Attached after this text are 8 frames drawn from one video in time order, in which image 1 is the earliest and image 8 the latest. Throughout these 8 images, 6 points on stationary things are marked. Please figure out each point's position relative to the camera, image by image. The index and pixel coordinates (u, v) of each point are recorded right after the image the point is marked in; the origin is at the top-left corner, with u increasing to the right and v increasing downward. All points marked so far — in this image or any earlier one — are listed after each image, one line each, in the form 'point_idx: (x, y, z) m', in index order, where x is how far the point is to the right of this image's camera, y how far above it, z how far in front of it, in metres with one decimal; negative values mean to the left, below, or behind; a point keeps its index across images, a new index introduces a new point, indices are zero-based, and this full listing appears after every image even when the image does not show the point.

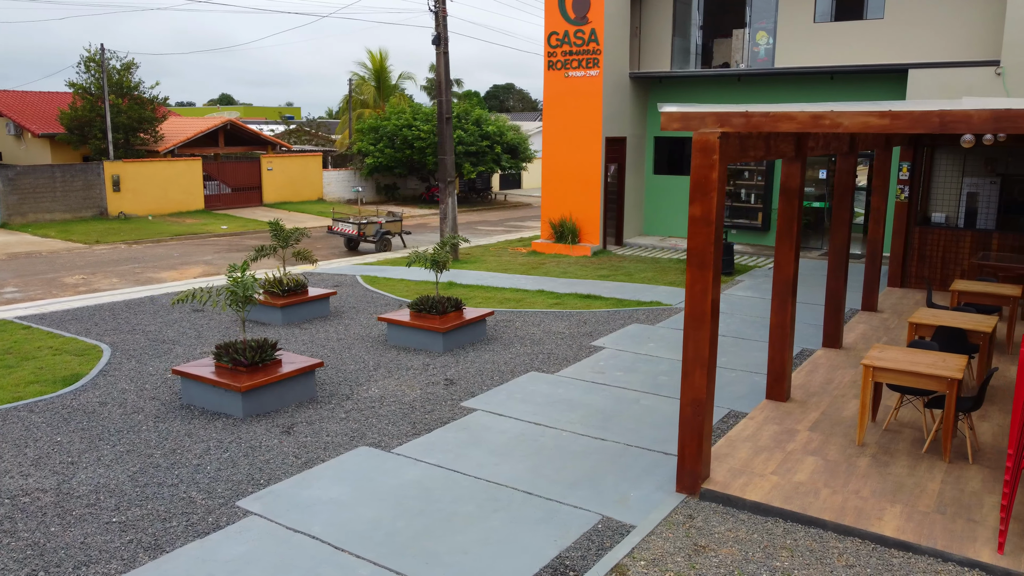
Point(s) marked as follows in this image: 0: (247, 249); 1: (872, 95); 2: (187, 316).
0: (-6.6, +1.0, +20.0) m
1: (+6.9, +3.7, +15.1) m
2: (-4.7, -0.4, +11.6) m
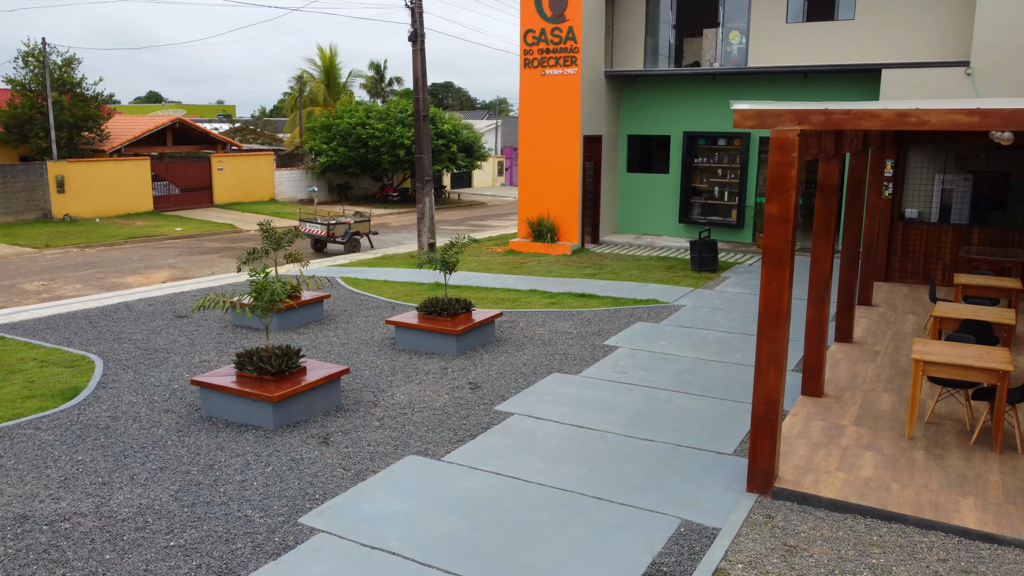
0: (-7.3, +0.9, +19.3) m
1: (+6.5, +3.8, +15.5) m
2: (-4.7, -0.5, +11.1) m
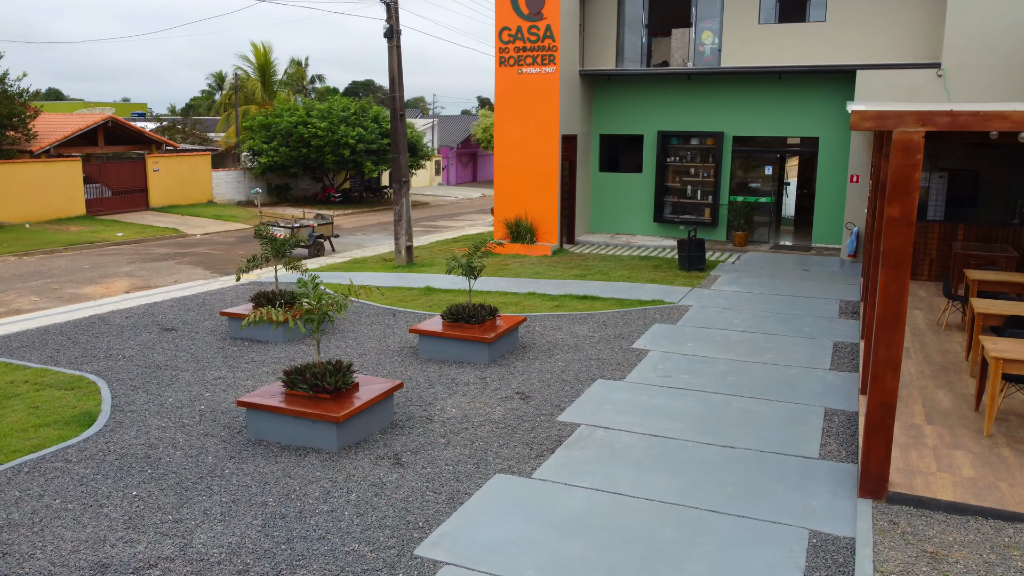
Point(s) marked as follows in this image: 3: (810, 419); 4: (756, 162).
0: (-7.9, +0.7, +18.2) m
1: (+6.1, +3.9, +15.9) m
2: (-4.5, -0.6, +10.3) m
3: (+2.7, -1.2, +7.2) m
4: (+5.2, +2.7, +16.8) m
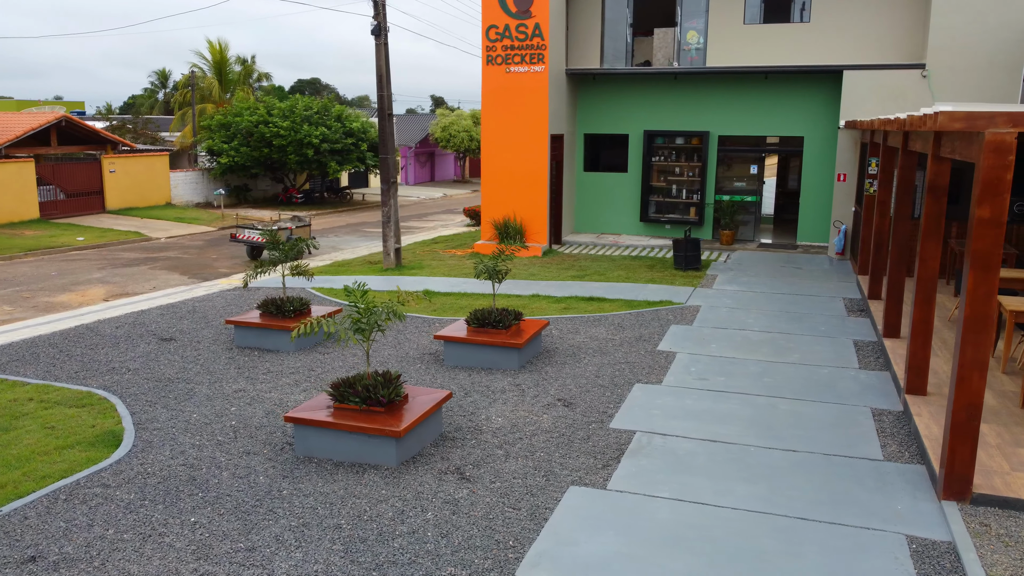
0: (-8.3, +0.5, +17.4) m
1: (+5.9, +3.9, +16.1) m
2: (-4.3, -0.7, +9.8) m
3: (+3.1, -1.2, +7.2) m
4: (+4.9, +2.7, +17.0) m
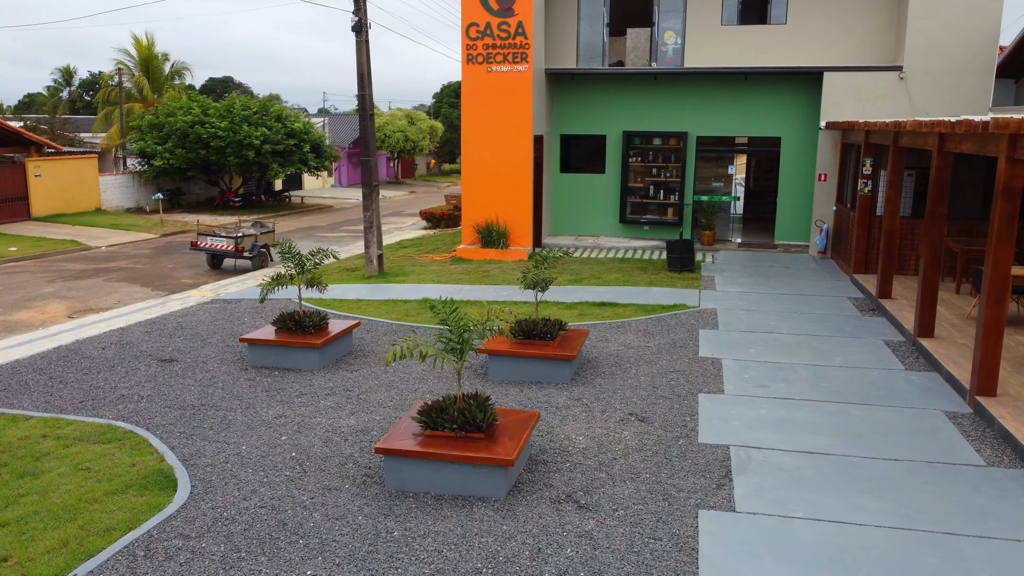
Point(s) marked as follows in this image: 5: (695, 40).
0: (-8.6, +0.3, +16.1) m
1: (+5.5, +3.9, +16.3) m
2: (-3.9, -0.9, +9.0) m
3: (+3.8, -1.2, +7.2) m
4: (+4.4, +2.7, +17.0) m
5: (+3.8, +5.2, +16.7) m
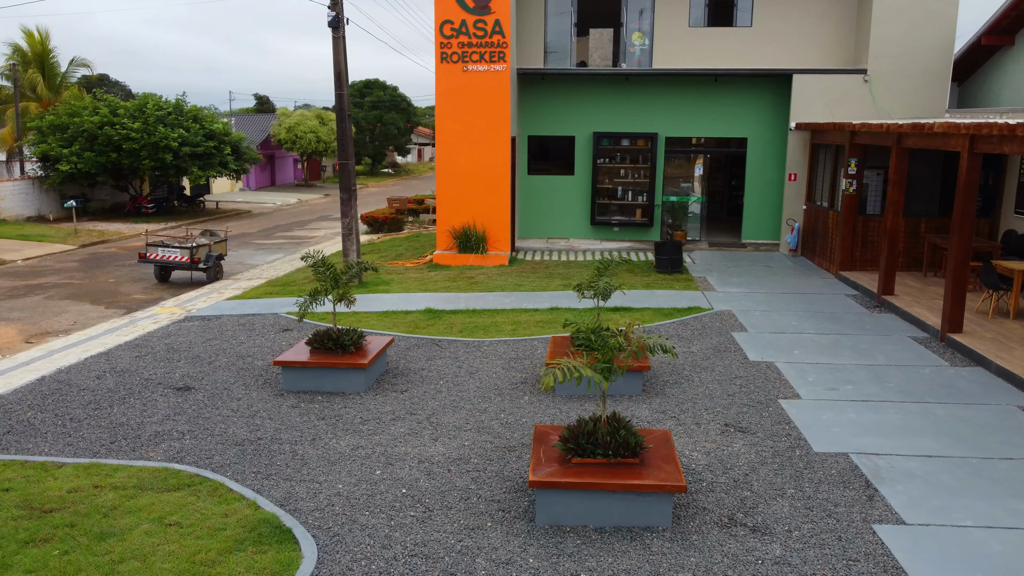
0: (-9.0, -0.1, +14.5) m
1: (+4.9, +4.0, +16.6) m
2: (-3.2, -1.1, +8.1) m
3: (+4.6, -1.2, +7.3) m
4: (+3.8, +2.7, +17.2) m
5: (+3.2, +5.2, +16.7) m
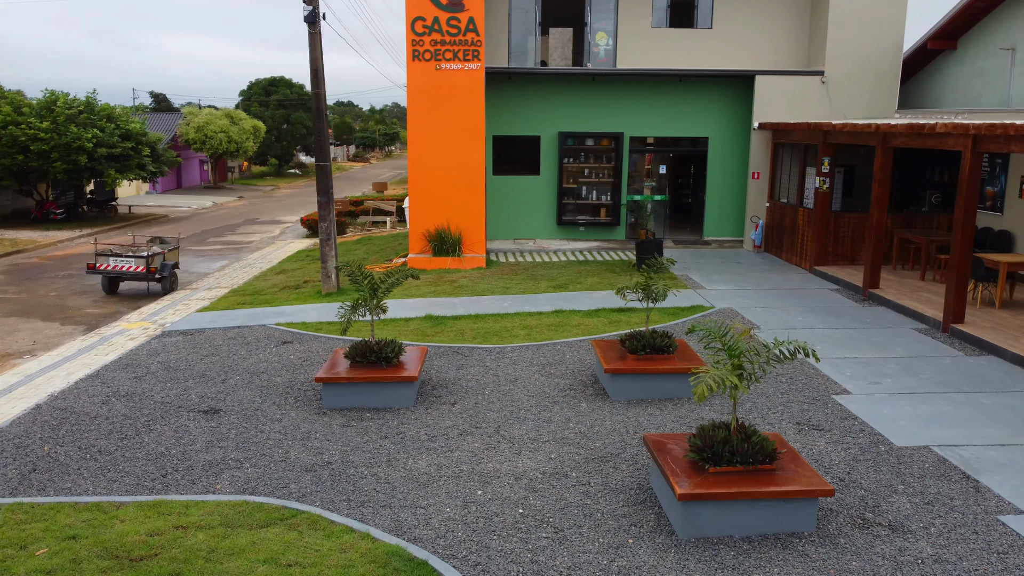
0: (-9.2, -0.4, +13.1) m
1: (+4.2, +4.0, +16.9) m
2: (-2.6, -1.3, +7.4) m
3: (+5.3, -1.1, +7.7) m
4: (+3.0, +2.8, +17.4) m
5: (+2.4, +5.2, +16.8) m
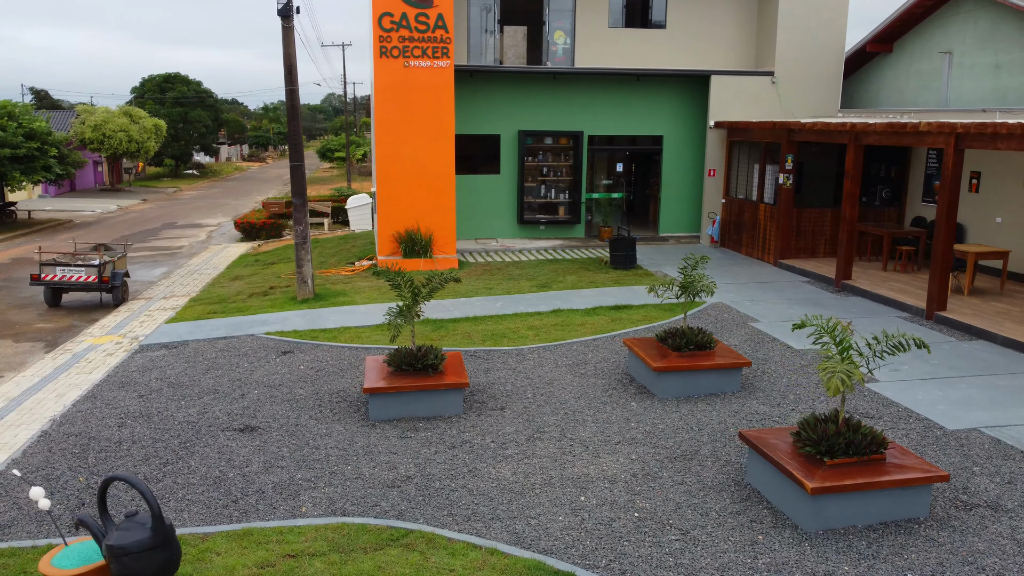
0: (-9.3, -0.6, +11.7) m
1: (+3.3, +4.1, +17.3) m
2: (-2.0, -1.4, +7.0) m
3: (+5.7, -1.0, +8.3) m
4: (+2.1, +2.8, +17.6) m
5: (+1.5, +5.3, +17.0) m
